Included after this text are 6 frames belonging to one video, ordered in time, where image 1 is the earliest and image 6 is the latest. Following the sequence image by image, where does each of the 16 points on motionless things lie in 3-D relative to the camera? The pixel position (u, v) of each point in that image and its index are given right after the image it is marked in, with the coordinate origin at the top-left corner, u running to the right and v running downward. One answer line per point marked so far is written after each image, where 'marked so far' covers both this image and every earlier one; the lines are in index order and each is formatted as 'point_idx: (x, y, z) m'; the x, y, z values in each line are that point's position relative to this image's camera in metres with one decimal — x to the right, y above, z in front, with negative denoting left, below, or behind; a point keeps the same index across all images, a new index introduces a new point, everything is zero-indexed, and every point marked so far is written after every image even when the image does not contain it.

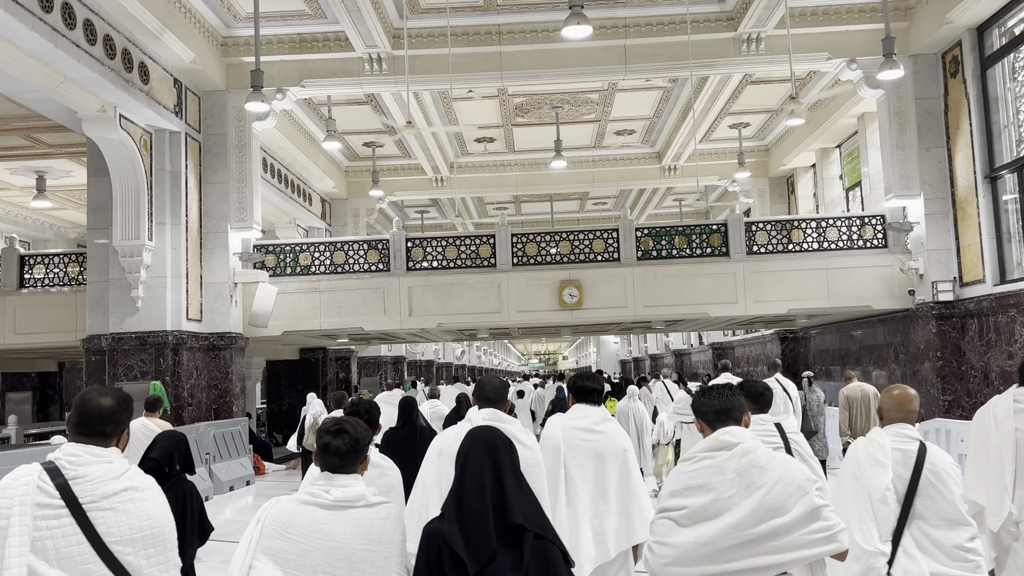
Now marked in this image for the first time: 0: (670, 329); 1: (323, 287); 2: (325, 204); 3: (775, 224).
0: (+3.0, -0.8, +15.5) m
1: (-3.2, 0.0, +13.6) m
2: (-4.4, +2.0, +19.3) m
3: (+4.3, +1.1, +13.3) m
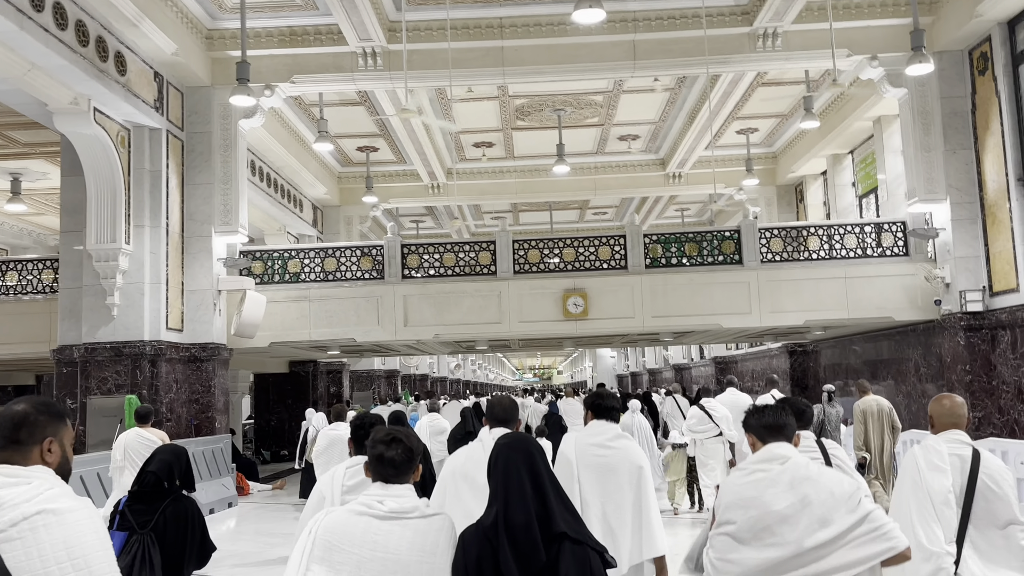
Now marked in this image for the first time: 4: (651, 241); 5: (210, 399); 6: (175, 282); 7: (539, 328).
0: (+3.0, -1.0, +14.8) m
1: (-3.2, -0.1, +12.8) m
2: (-4.5, +1.8, +18.6) m
3: (+4.3, +0.9, +12.6) m
4: (+2.2, +0.7, +12.7) m
5: (-4.2, -1.5, +11.4) m
6: (-4.7, +0.1, +11.3) m
7: (+0.4, -0.6, +12.6) m
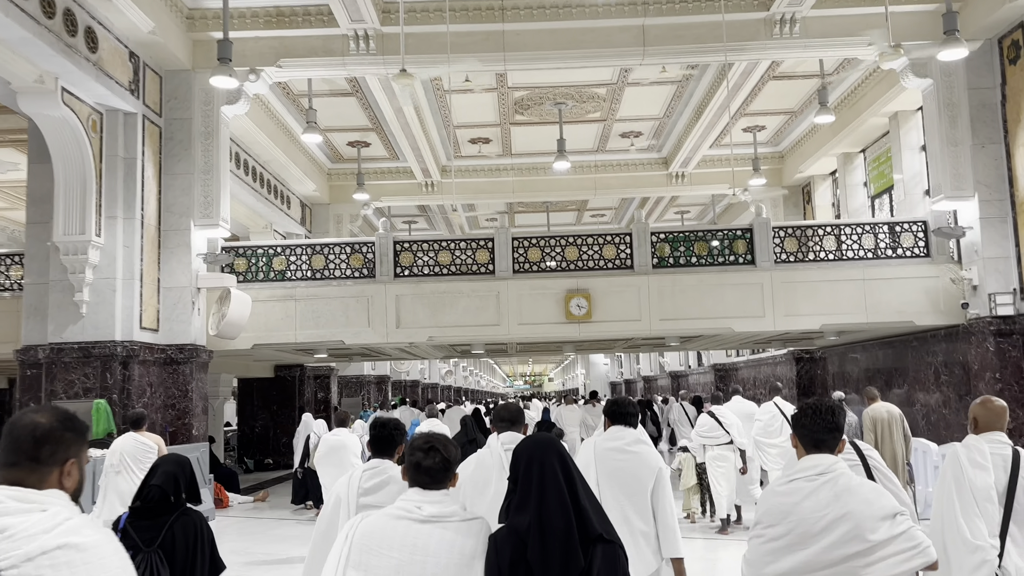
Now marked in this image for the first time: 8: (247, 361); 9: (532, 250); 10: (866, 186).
0: (+2.9, -1.0, +14.1) m
1: (-3.2, -0.1, +12.1) m
2: (-4.5, +1.7, +17.8) m
3: (+4.3, +0.9, +11.9) m
4: (+2.2, +0.7, +12.0) m
5: (-4.2, -1.5, +10.6) m
6: (-4.7, +0.1, +10.5) m
7: (+0.4, -0.6, +11.9) m
8: (-4.7, -1.3, +14.4) m
9: (+0.3, +0.6, +12.1) m
10: (+6.7, +1.9, +15.4) m
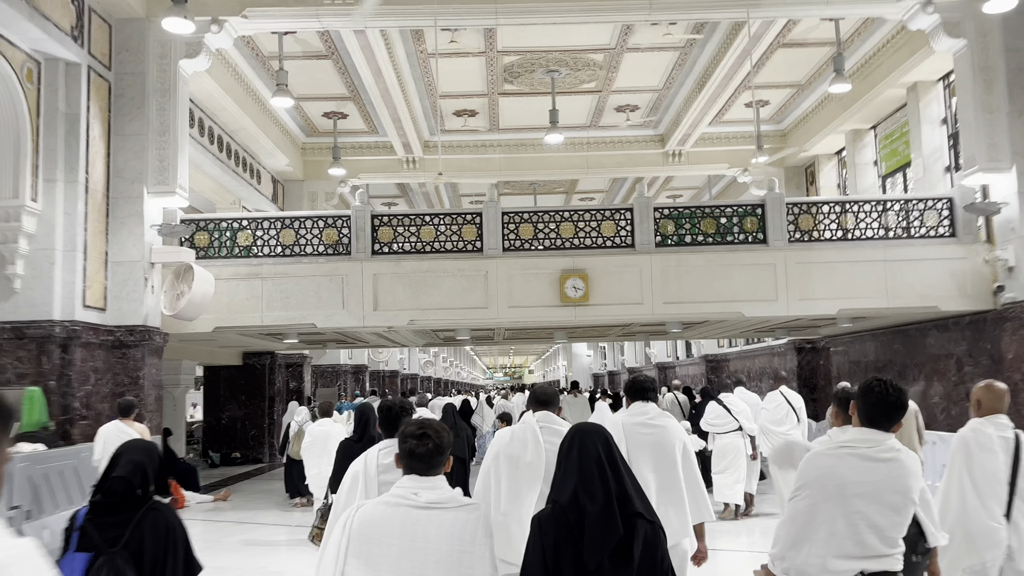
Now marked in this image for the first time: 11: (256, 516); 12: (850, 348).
0: (+2.7, -0.7, +13.1) m
1: (-3.3, +0.2, +10.9) m
2: (-4.8, +2.1, +16.6) m
3: (+4.2, +1.1, +11.0) m
4: (+2.0, +1.0, +11.0) m
5: (-4.4, -1.2, +9.4) m
6: (-4.8, +0.4, +9.3) m
7: (+0.3, -0.4, +10.8) m
8: (-4.9, -0.9, +13.2) m
9: (+0.2, +0.8, +11.0) m
10: (+6.5, +2.2, +14.5) m
11: (-3.3, -2.9, +10.5) m
12: (+6.4, -1.1, +15.4) m
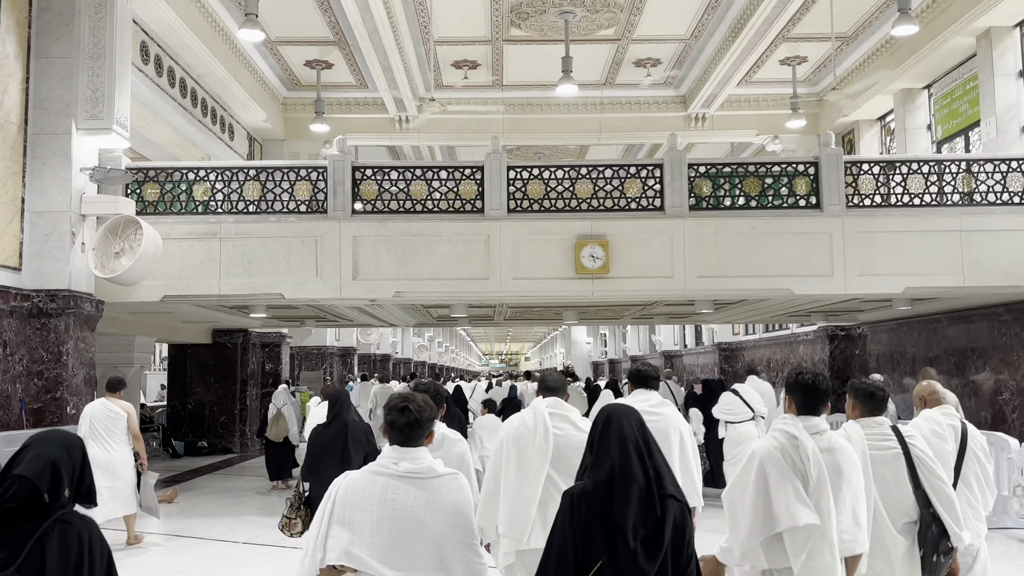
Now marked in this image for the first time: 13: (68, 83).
0: (+2.8, -0.4, +11.4) m
1: (-3.2, +0.6, +9.2) m
2: (-4.7, +2.6, +14.9) m
3: (+4.2, +1.4, +9.3) m
4: (+2.1, +1.3, +9.3) m
5: (-4.3, -0.8, +7.7) m
6: (-4.7, +0.8, +7.6) m
7: (+0.3, 0.0, +9.1) m
8: (-4.9, -0.5, +11.5) m
9: (+0.2, +1.2, +9.3) m
10: (+6.6, +2.5, +12.8) m
11: (-3.3, -2.5, +8.8) m
12: (+6.4, -0.8, +13.7) m
13: (-4.4, +2.0, +8.0) m
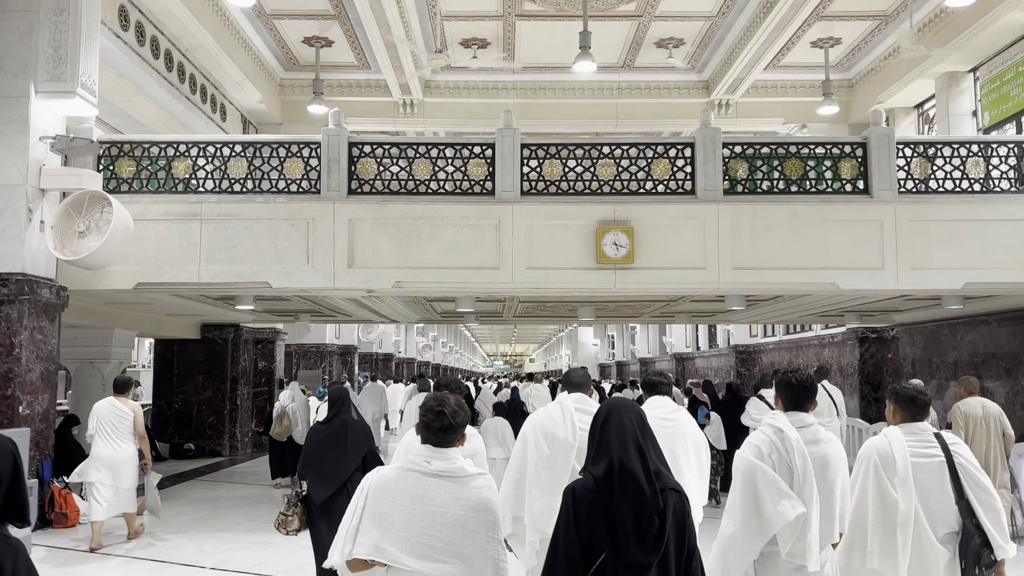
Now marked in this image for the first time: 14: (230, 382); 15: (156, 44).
0: (+2.9, -0.3, +10.5) m
1: (-3.1, +0.8, +8.3) m
2: (-4.5, +2.8, +14.0) m
3: (+4.4, +1.4, +8.3) m
4: (+2.2, +1.4, +8.3) m
5: (-4.2, -0.7, +6.8) m
6: (-4.6, +1.0, +6.7) m
7: (+0.5, +0.1, +8.2) m
8: (-4.7, -0.3, +10.6) m
9: (+0.4, +1.3, +8.4) m
10: (+6.8, +2.5, +11.8) m
11: (-3.2, -2.4, +7.9) m
12: (+6.5, -0.8, +12.7) m
13: (-4.2, +2.2, +7.1) m
14: (-4.7, -1.6, +13.6) m
15: (-4.5, +3.1, +10.2) m
